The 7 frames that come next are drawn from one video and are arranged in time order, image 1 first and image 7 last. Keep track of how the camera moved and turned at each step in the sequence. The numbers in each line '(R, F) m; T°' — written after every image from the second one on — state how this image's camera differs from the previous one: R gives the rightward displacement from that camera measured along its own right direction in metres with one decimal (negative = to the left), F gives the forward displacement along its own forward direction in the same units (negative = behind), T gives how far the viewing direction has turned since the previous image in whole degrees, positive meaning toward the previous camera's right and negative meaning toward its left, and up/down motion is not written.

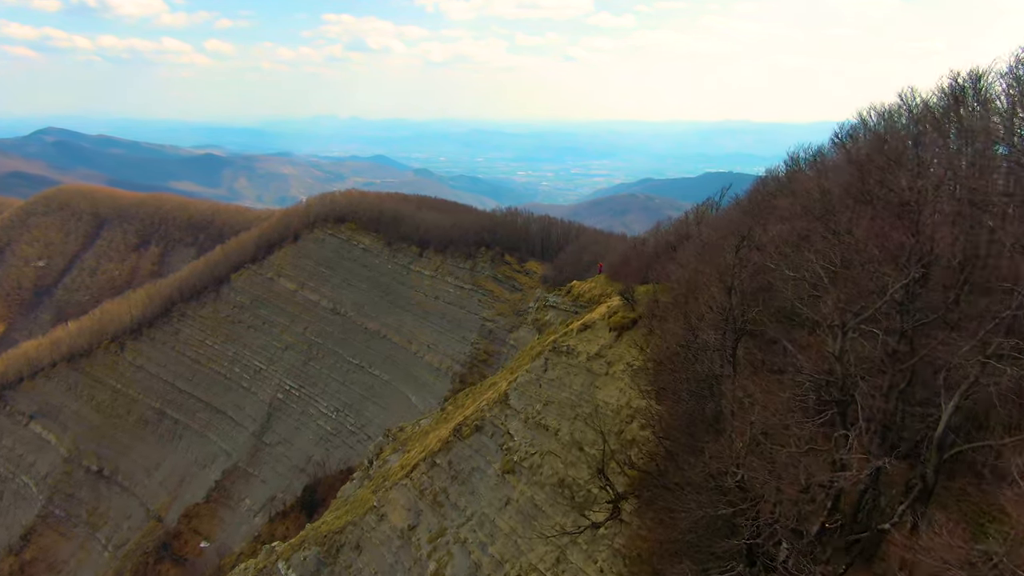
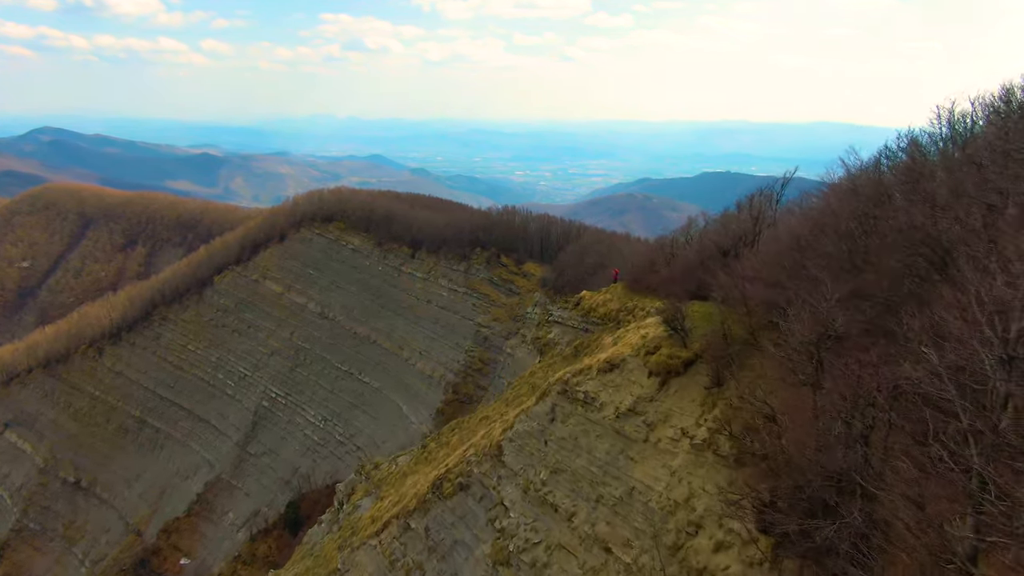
(0.0, +1.8) m; 0°
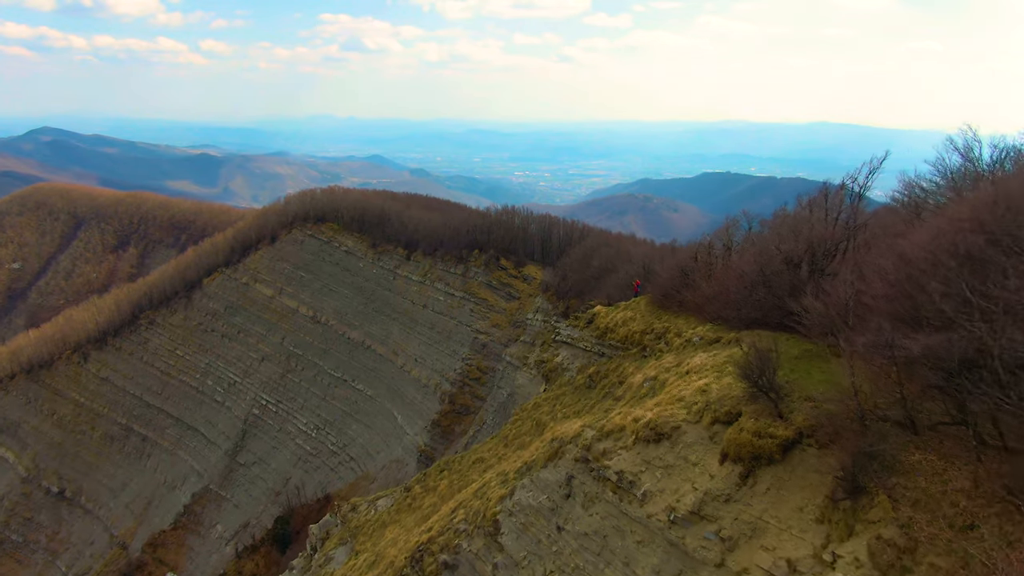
(0.0, +1.3) m; 0°
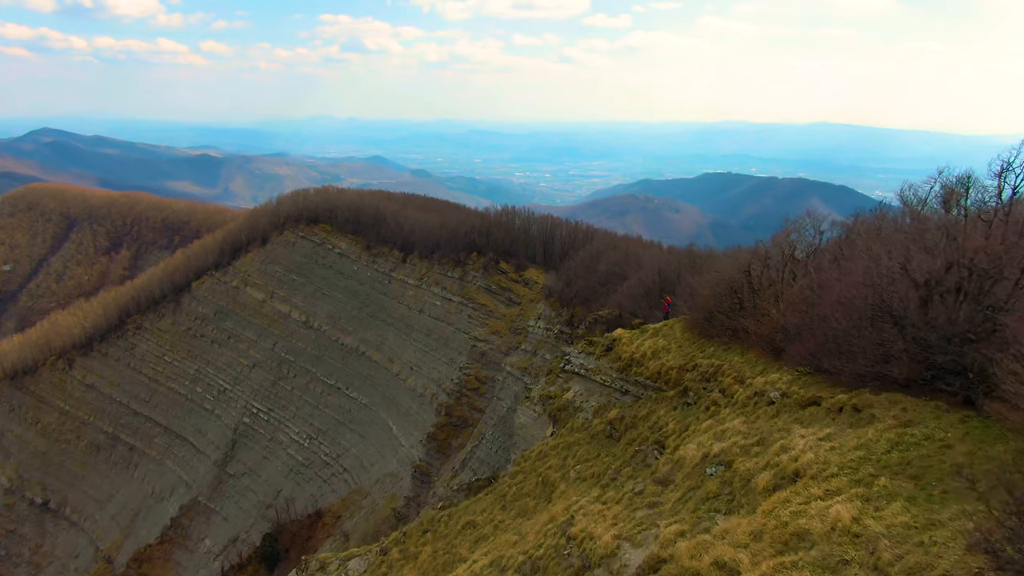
(0.0, +1.3) m; 0°
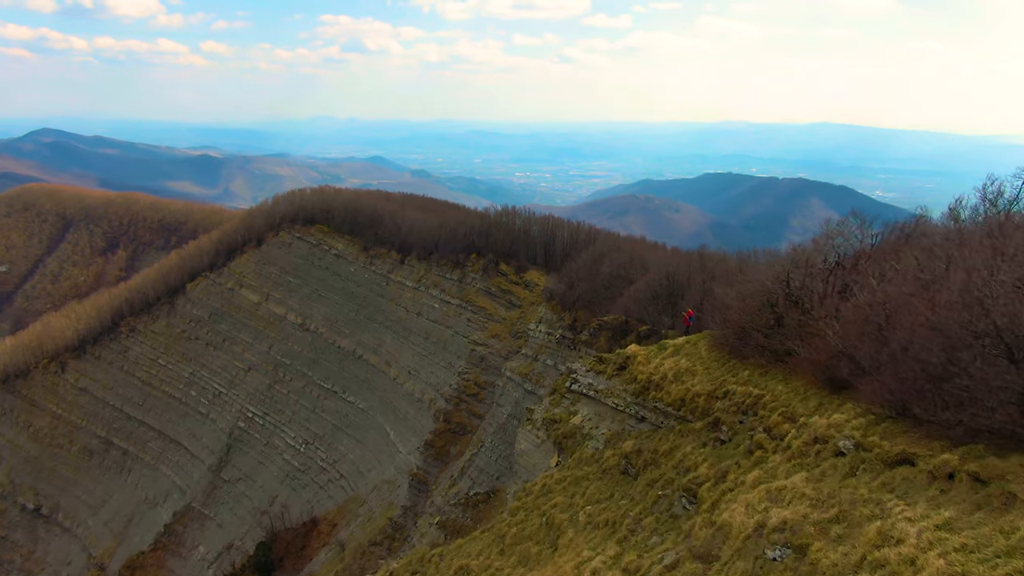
(0.0, +0.7) m; 0°
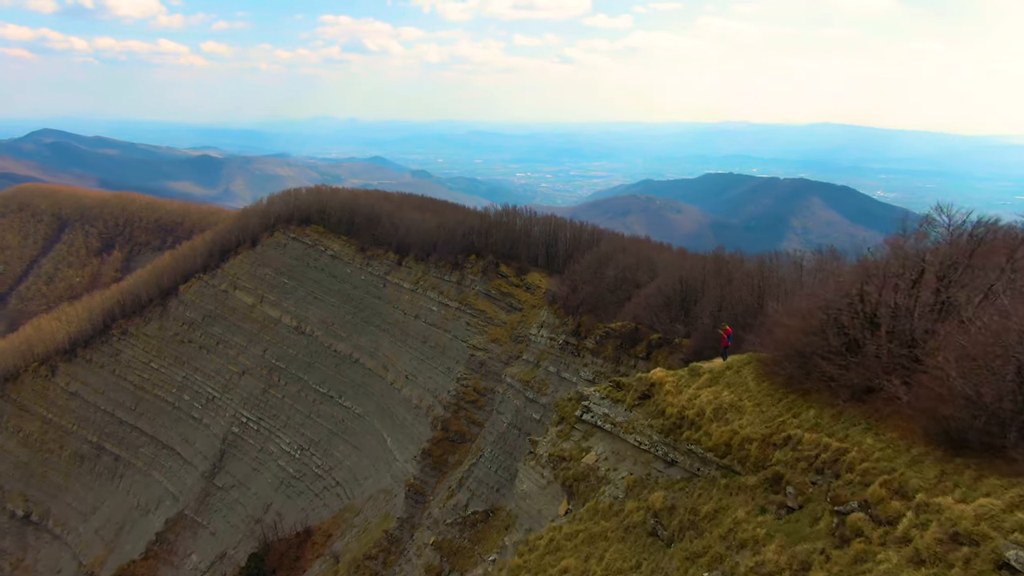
(0.0, +0.8) m; 0°
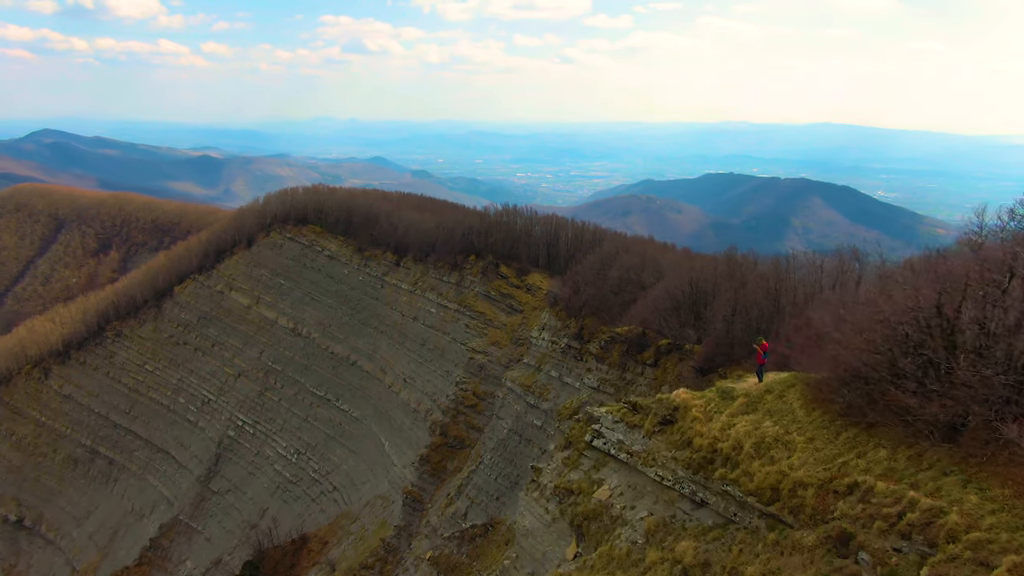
(0.0, +0.6) m; 0°
